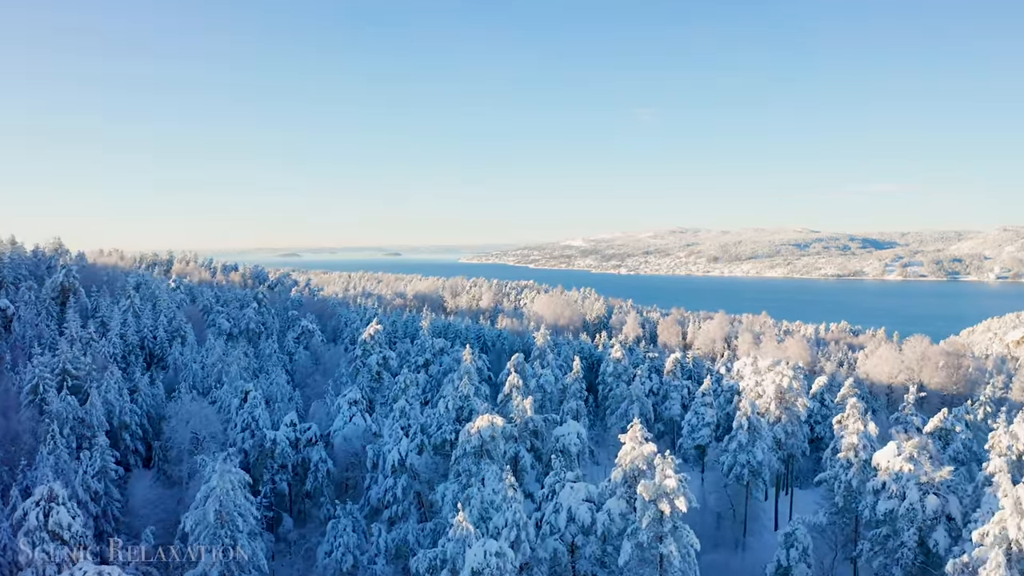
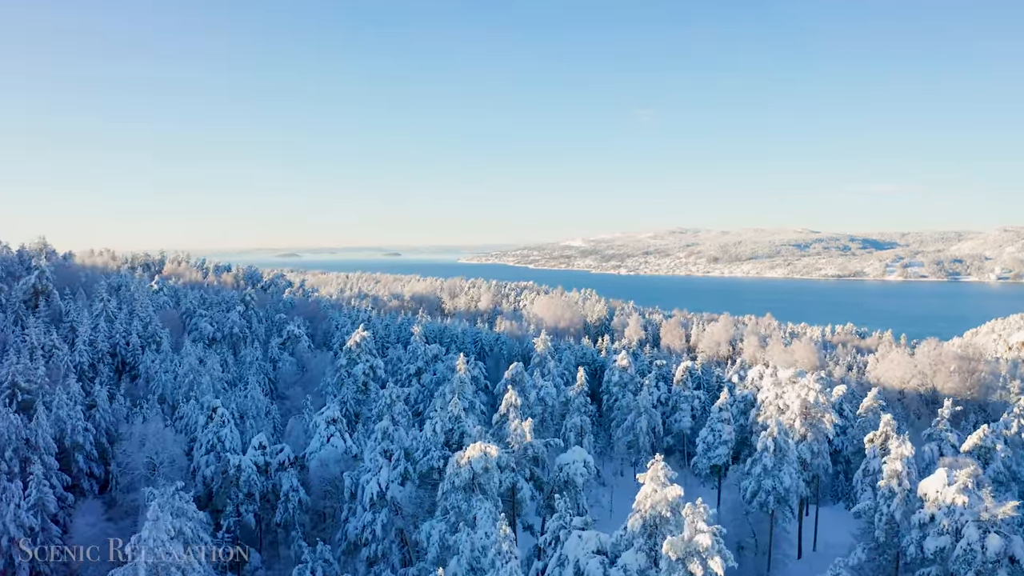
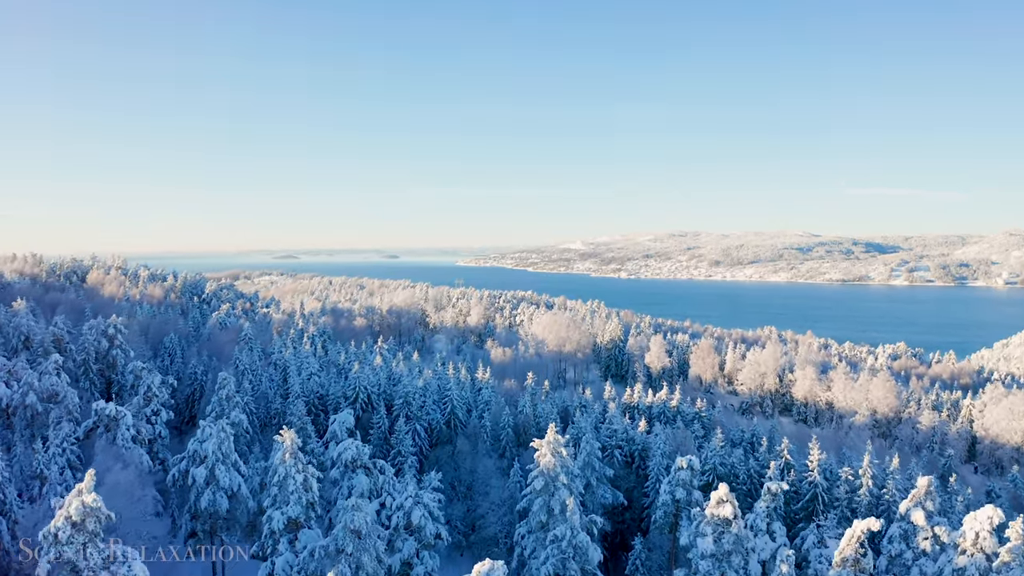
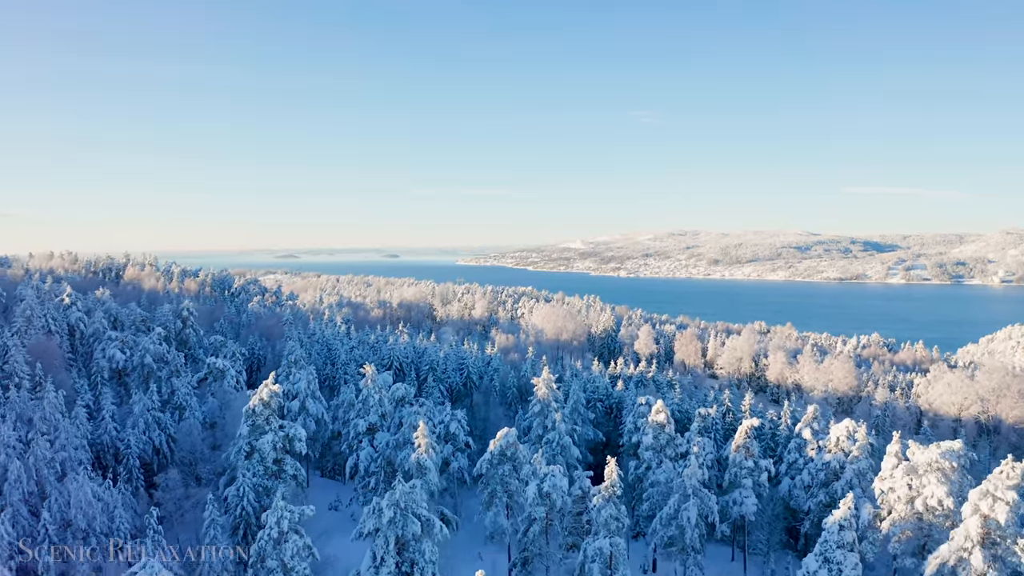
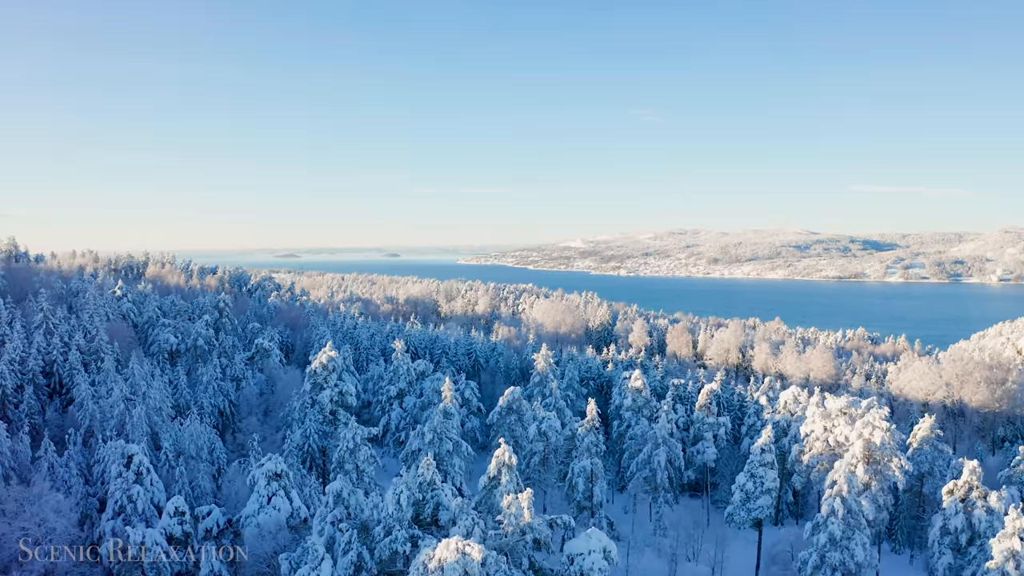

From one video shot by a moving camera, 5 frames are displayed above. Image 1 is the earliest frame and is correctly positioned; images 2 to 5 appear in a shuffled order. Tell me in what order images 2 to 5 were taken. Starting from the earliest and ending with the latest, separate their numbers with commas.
2, 5, 4, 3
